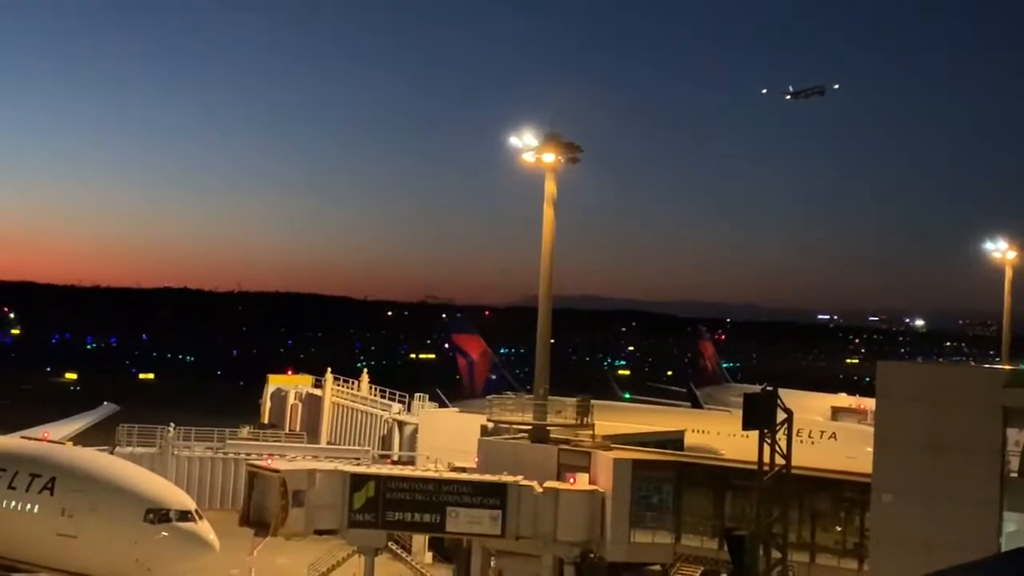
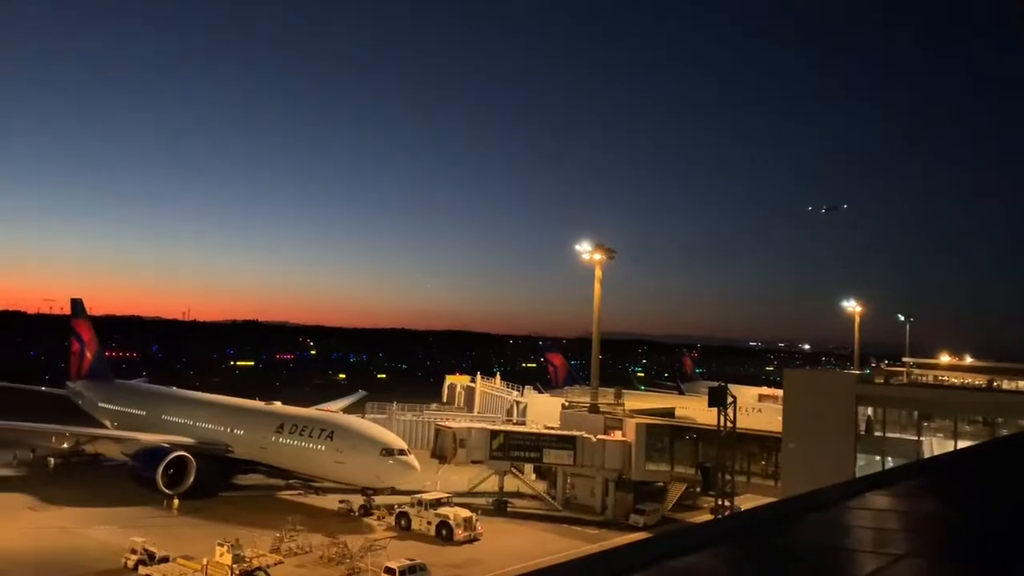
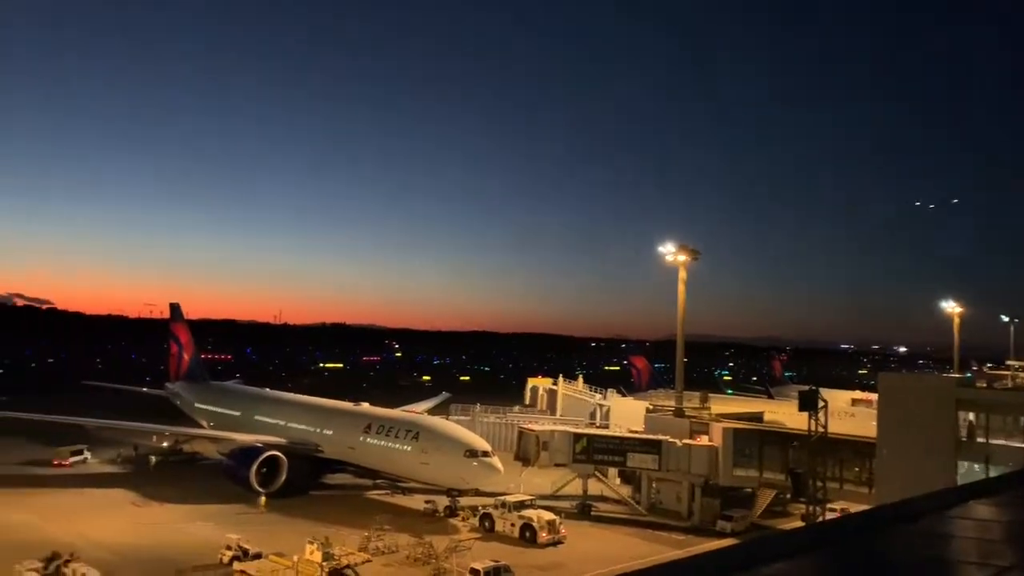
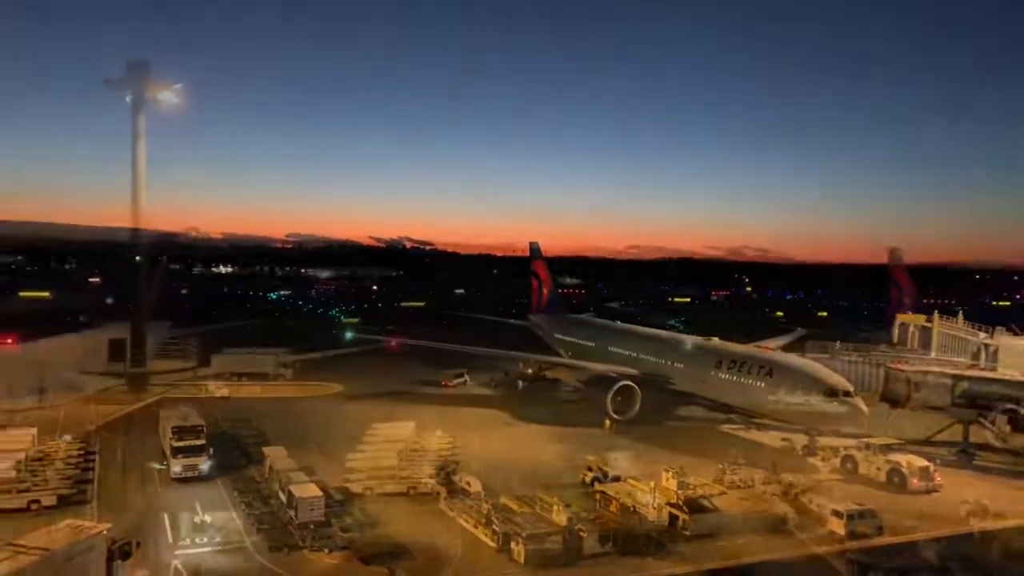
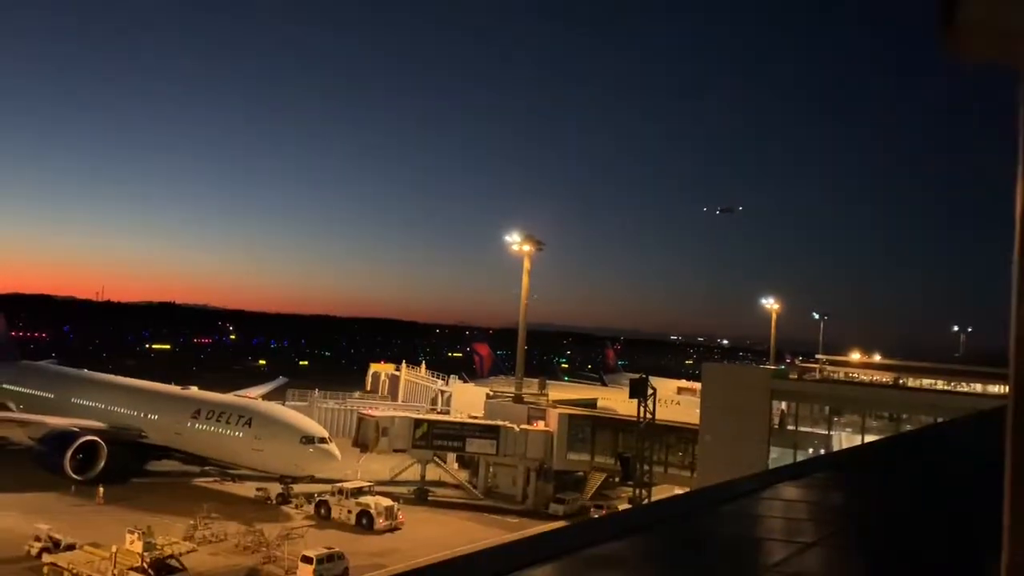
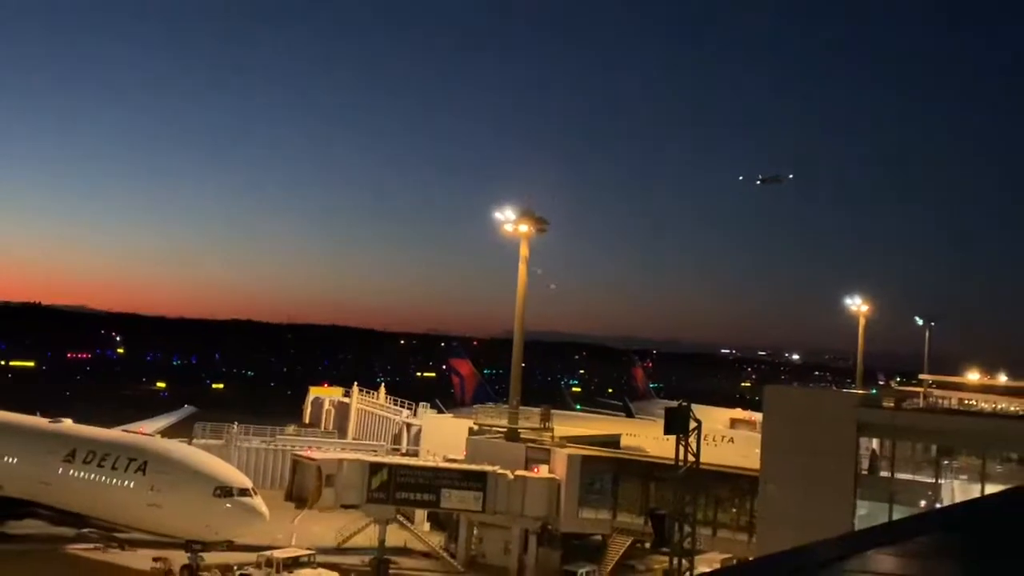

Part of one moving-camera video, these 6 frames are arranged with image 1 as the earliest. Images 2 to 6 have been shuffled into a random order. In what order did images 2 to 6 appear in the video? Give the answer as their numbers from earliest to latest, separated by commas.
6, 5, 2, 3, 4
